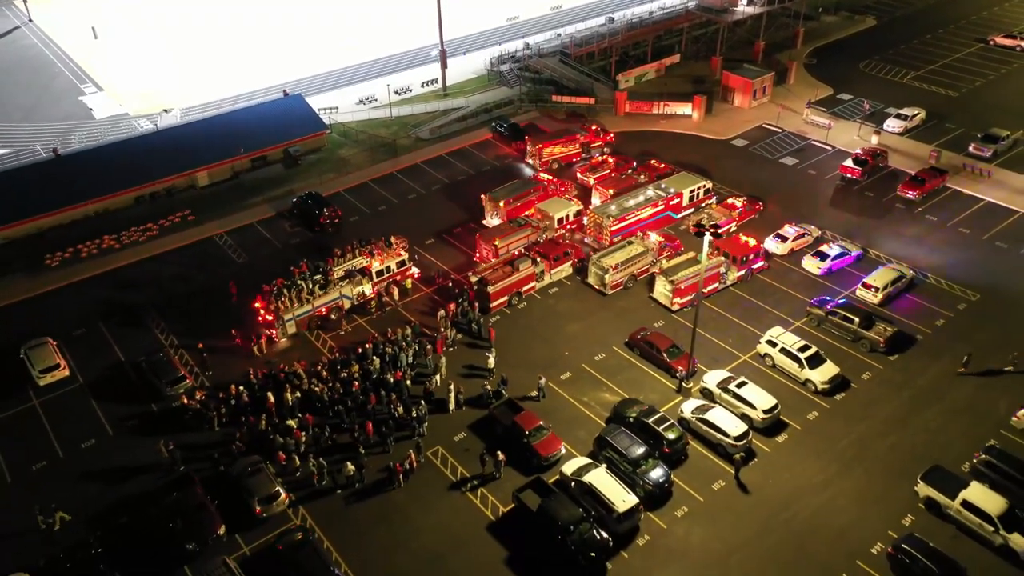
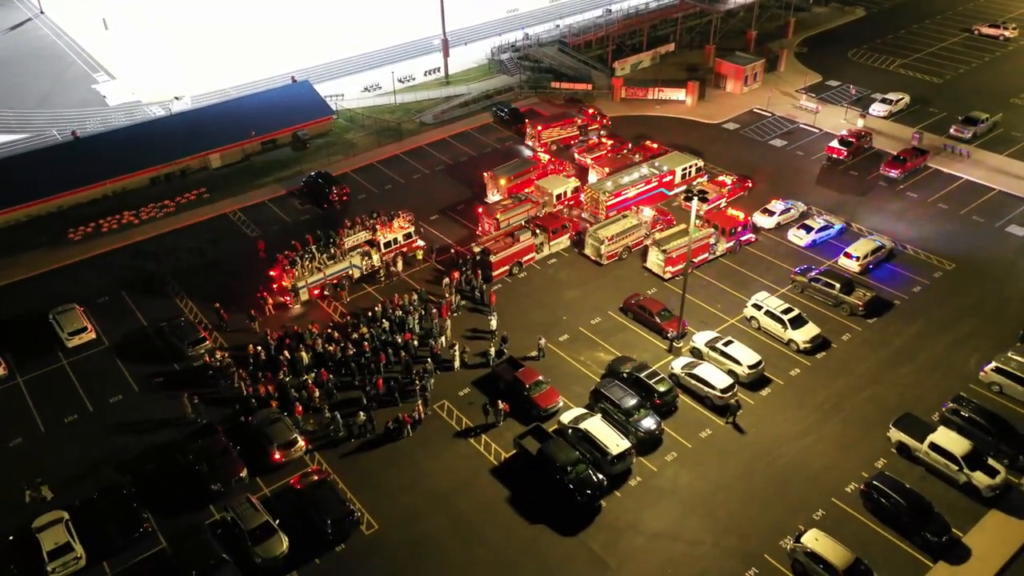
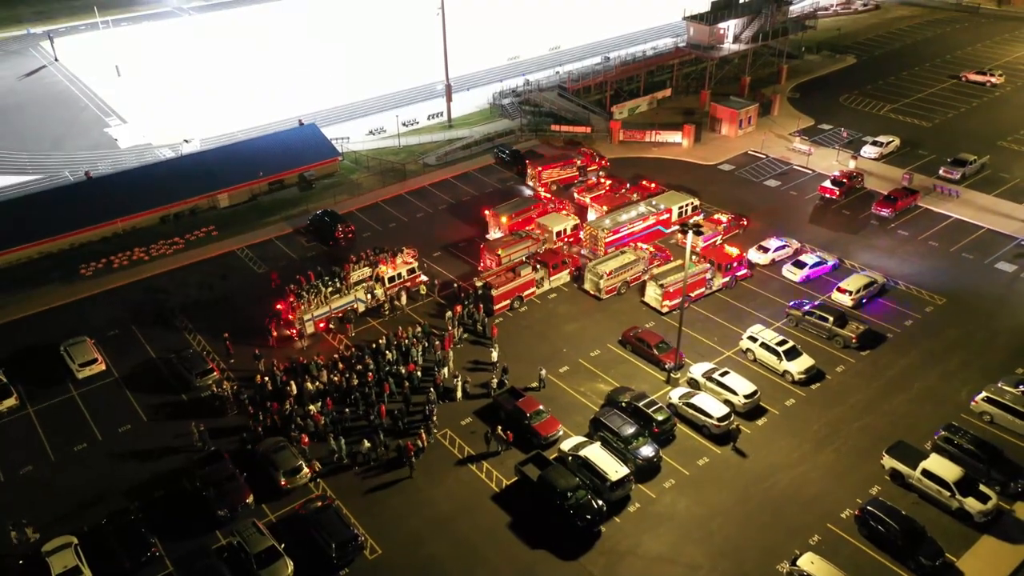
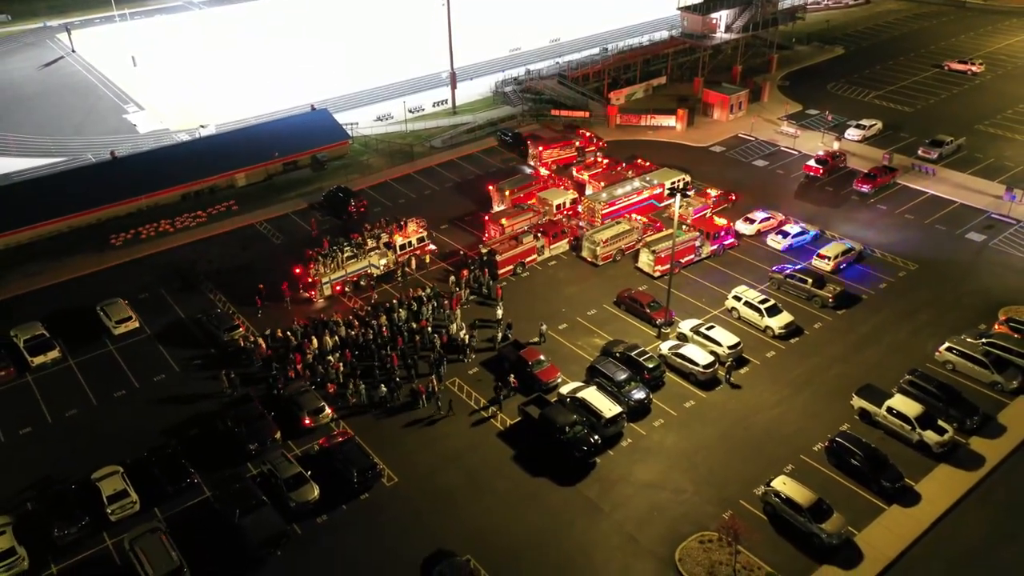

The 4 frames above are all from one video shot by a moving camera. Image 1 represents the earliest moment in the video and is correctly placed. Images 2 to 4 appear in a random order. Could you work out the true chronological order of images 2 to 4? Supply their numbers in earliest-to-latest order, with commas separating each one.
2, 3, 4
